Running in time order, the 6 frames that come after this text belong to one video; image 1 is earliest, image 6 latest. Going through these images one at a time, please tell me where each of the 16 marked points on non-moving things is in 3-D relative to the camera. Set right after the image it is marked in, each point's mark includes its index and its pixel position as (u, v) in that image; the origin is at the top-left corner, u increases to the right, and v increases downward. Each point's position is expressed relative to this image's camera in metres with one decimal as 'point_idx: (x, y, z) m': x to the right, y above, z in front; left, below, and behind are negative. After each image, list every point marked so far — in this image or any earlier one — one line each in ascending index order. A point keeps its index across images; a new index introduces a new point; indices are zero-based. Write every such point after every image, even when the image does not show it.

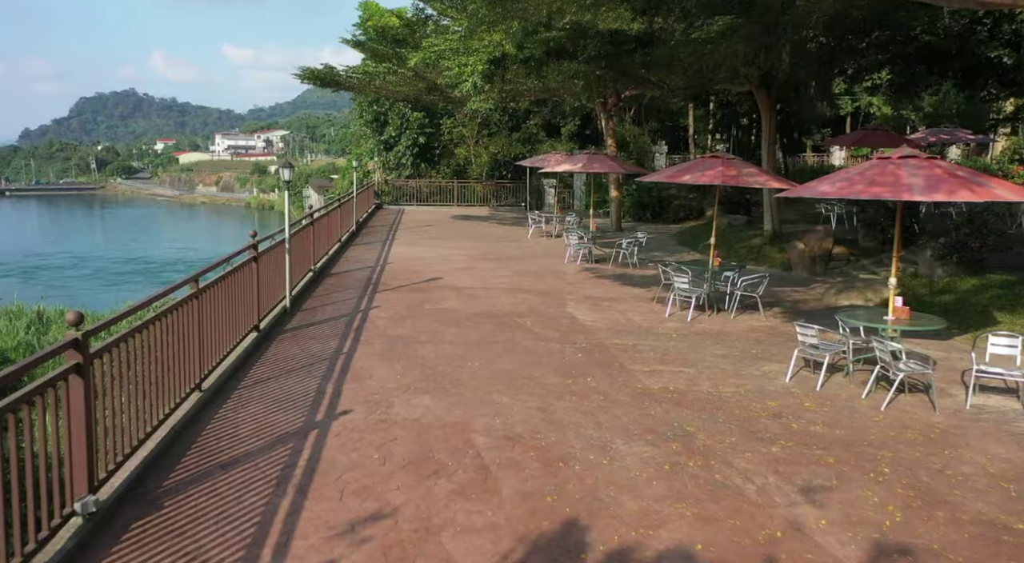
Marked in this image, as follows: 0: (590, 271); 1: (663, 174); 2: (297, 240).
0: (+1.4, +0.2, +13.0) m
1: (+2.0, +1.4, +9.4) m
2: (-3.0, +0.6, +9.9) m
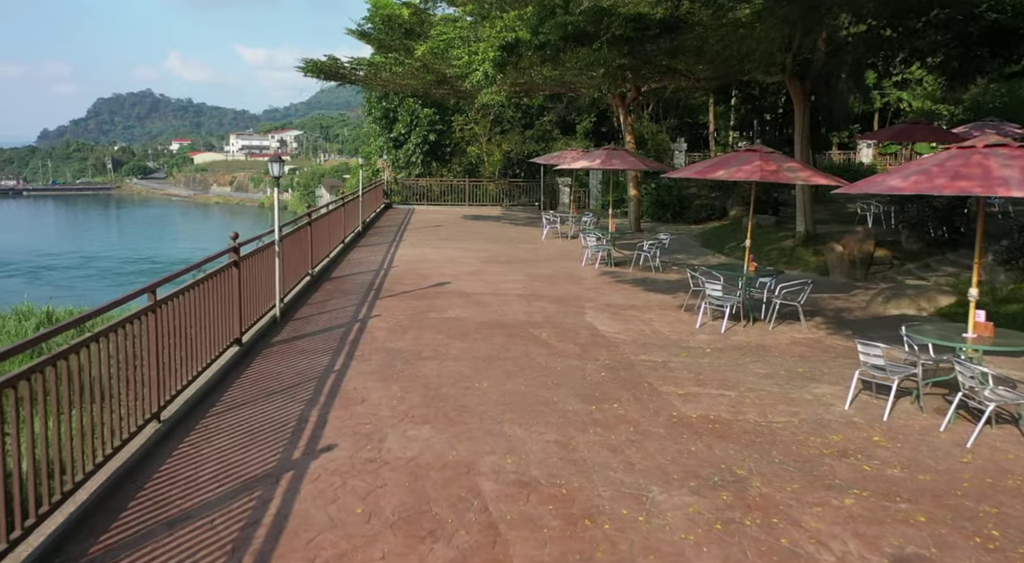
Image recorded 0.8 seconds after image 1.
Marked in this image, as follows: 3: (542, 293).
0: (+1.7, +0.1, +12.1) m
1: (+2.2, +1.3, +8.5) m
2: (-2.8, +0.5, +9.1) m
3: (+0.4, -0.2, +10.2) m
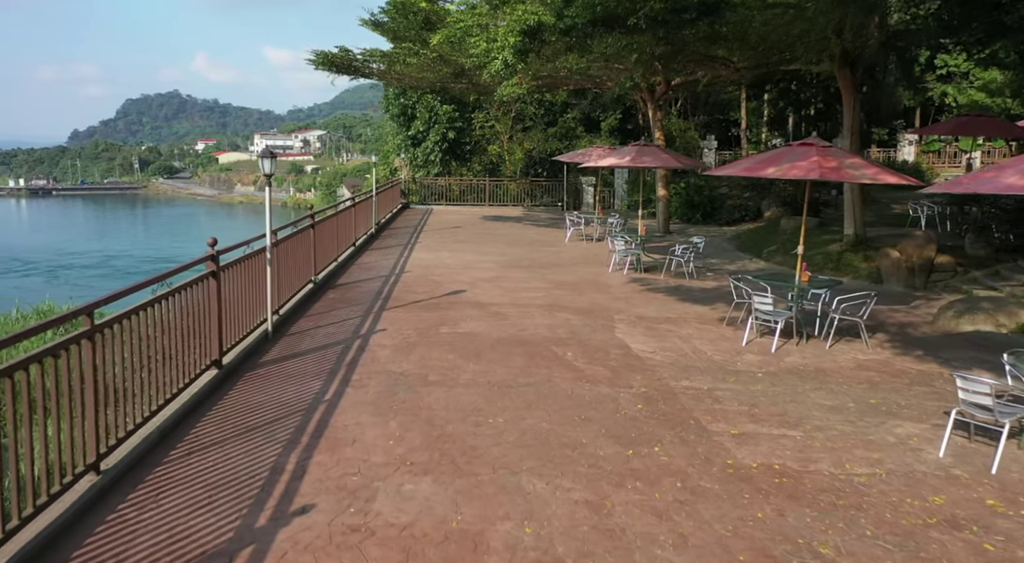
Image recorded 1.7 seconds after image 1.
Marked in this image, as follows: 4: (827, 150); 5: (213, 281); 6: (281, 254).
0: (+2.0, 0.0, +11.1) m
1: (+2.4, +1.2, +7.4) m
2: (-2.6, +0.4, +8.2) m
3: (+0.7, -0.3, +9.2) m
4: (+3.2, +1.3, +7.3) m
5: (-2.4, 0.0, +5.8) m
6: (-2.6, +0.3, +7.9) m
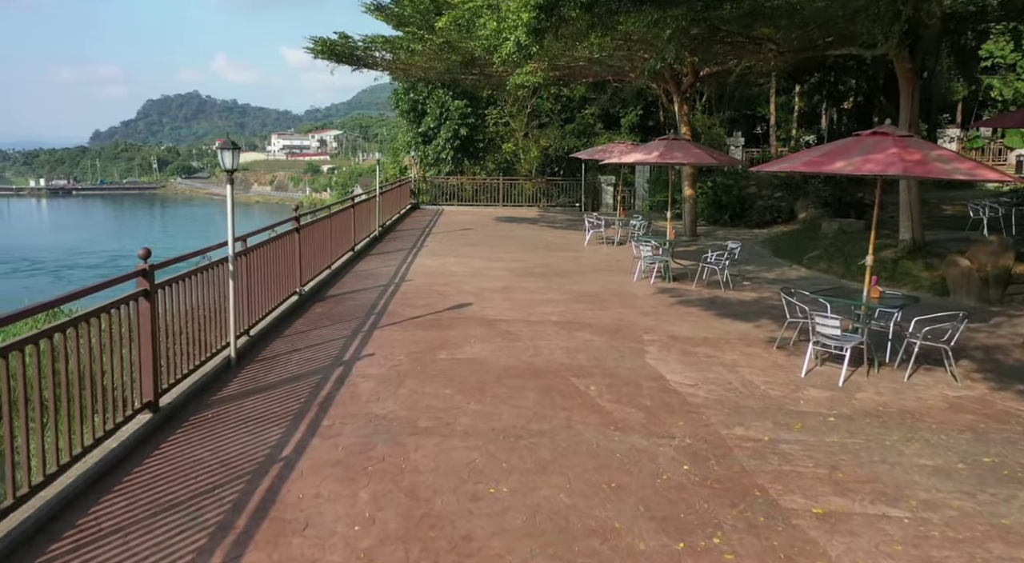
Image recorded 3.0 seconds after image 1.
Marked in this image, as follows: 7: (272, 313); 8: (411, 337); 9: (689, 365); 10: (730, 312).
0: (+2.2, -0.2, +9.9) m
1: (+2.5, +1.0, +6.2) m
2: (-2.5, +0.3, +7.1) m
3: (+0.8, -0.4, +8.0) m
4: (+3.3, +1.2, +6.0) m
5: (-2.3, -0.1, +4.6) m
6: (-2.4, +0.2, +6.8) m
7: (-2.4, -0.3, +7.3) m
8: (-1.0, -0.5, +7.1) m
9: (+1.6, -0.7, +6.4) m
10: (+2.7, -0.4, +8.8) m
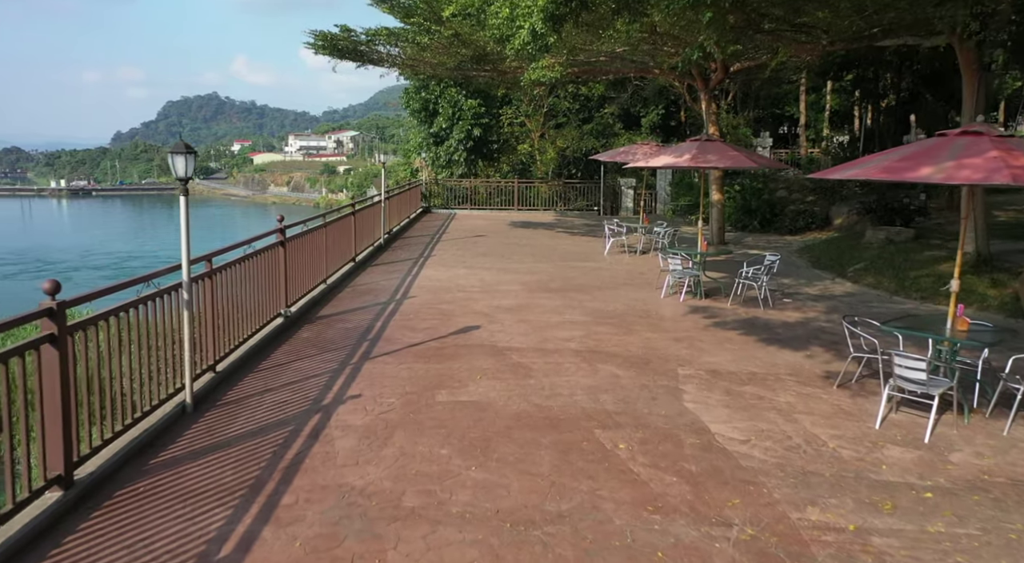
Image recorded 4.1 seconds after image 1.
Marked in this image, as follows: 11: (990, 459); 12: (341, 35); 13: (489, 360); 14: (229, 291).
0: (+2.3, -0.4, +8.8) m
1: (+2.6, +0.8, +5.1) m
2: (-2.3, +0.1, +6.1) m
3: (+1.0, -0.6, +6.9) m
4: (+3.4, +1.0, +4.9) m
5: (-2.3, -0.3, +3.6) m
6: (-2.3, 0.0, +5.8) m
7: (-2.3, -0.5, +6.3) m
8: (-0.9, -0.8, +6.1) m
9: (+1.7, -1.0, +5.3) m
10: (+2.8, -0.6, +7.7) m
11: (+3.0, -1.1, +4.5) m
12: (-3.3, +4.8, +14.1) m
13: (-0.2, -0.7, +6.5) m
14: (-2.3, -0.1, +5.9) m
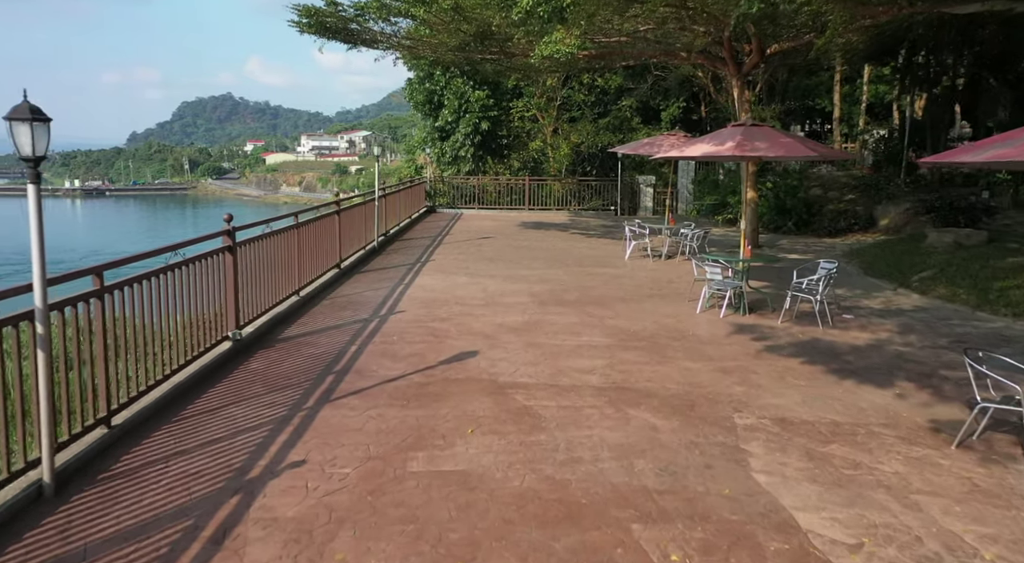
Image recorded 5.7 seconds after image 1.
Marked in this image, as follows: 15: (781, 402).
0: (+2.4, -0.5, +7.2) m
1: (+2.6, +0.7, +3.5) m
2: (-2.3, -0.1, +4.6) m
3: (+1.0, -0.8, +5.4) m
4: (+3.4, +0.8, +3.4) m
5: (-2.3, -0.5, +2.2) m
6: (-2.3, -0.2, +4.3) m
7: (-2.3, -0.6, +4.8) m
8: (-0.9, -0.9, +4.6) m
9: (+1.7, -1.1, +3.8) m
10: (+2.9, -0.7, +6.1) m
11: (+3.0, -1.3, +3.0) m
12: (-3.2, +4.7, +12.7) m
13: (-0.2, -0.8, +5.0) m
14: (-2.3, -0.2, +4.5) m
15: (+1.9, -0.9, +5.2) m
